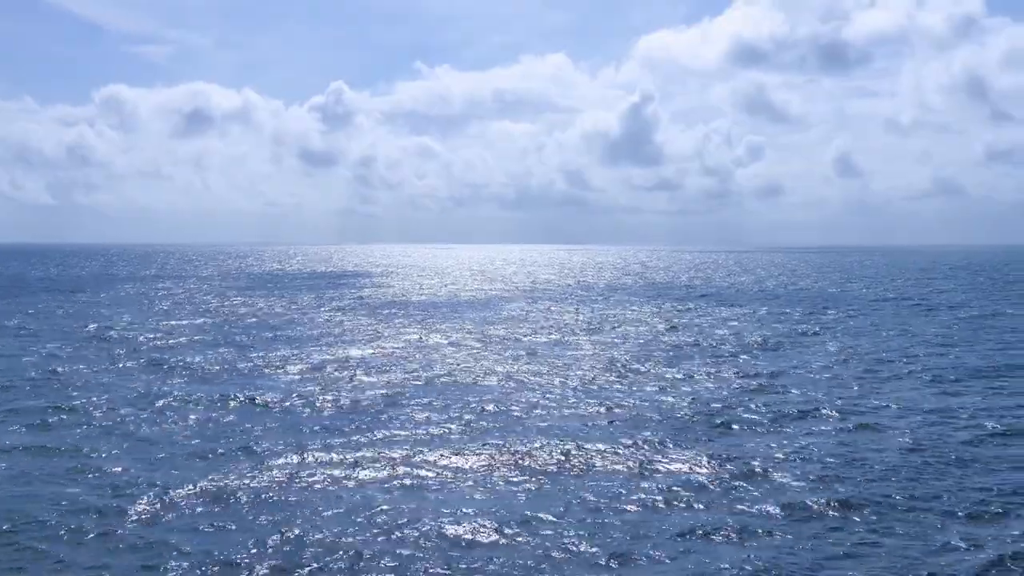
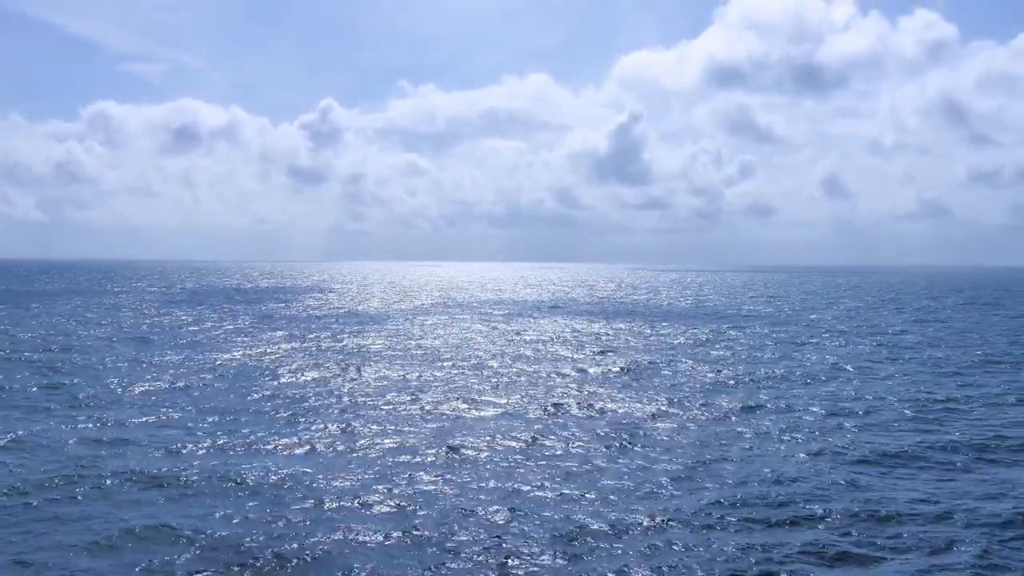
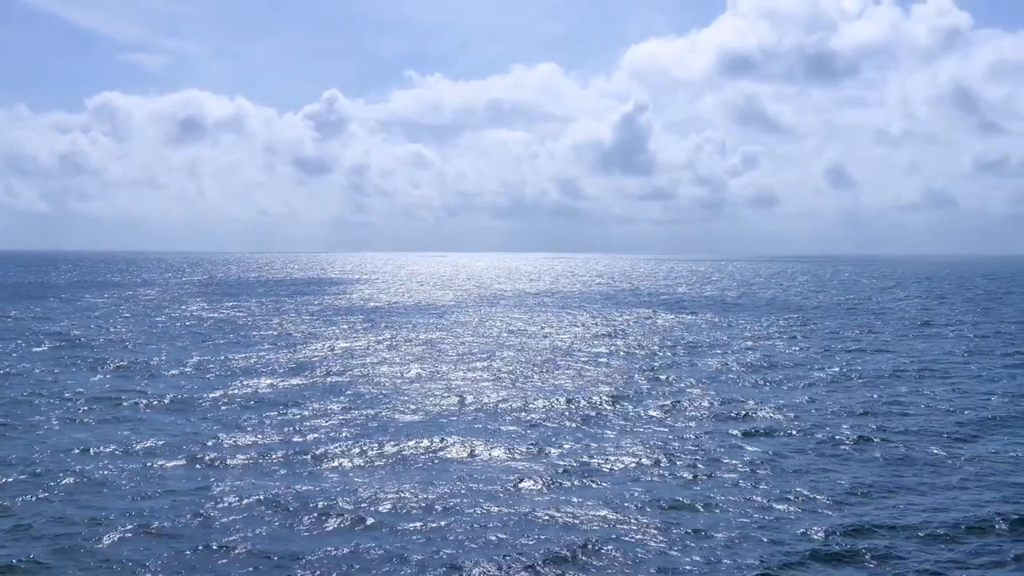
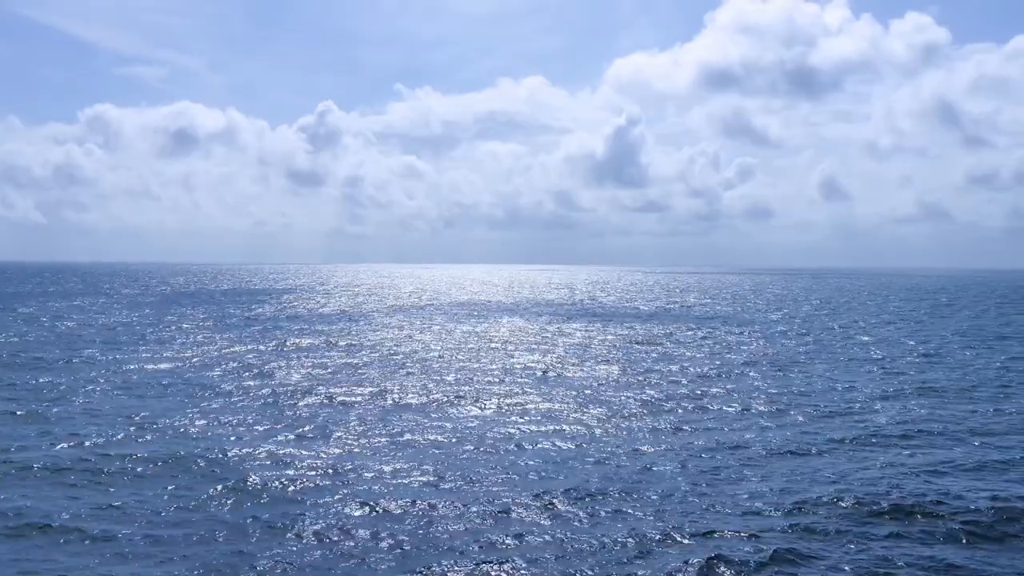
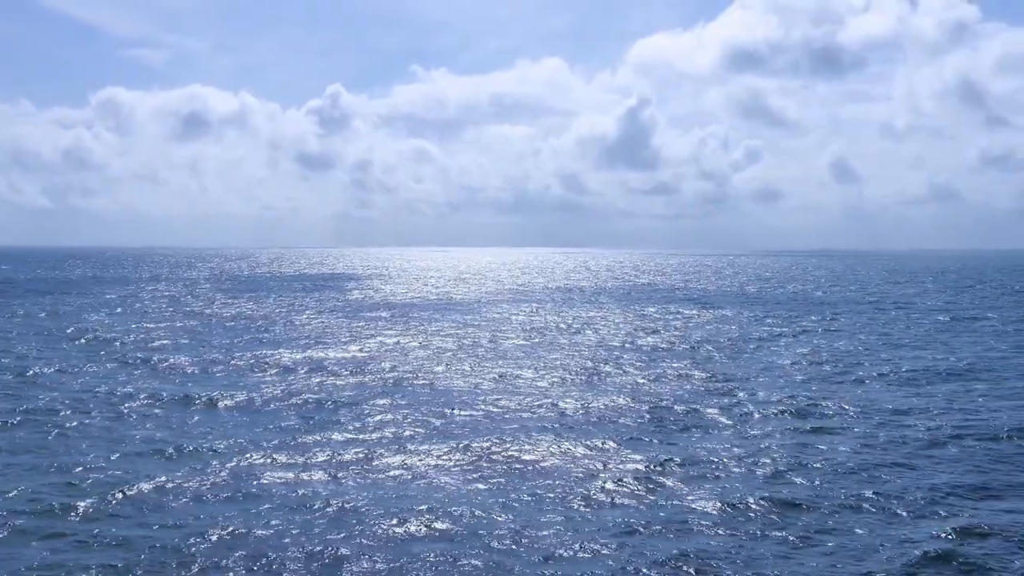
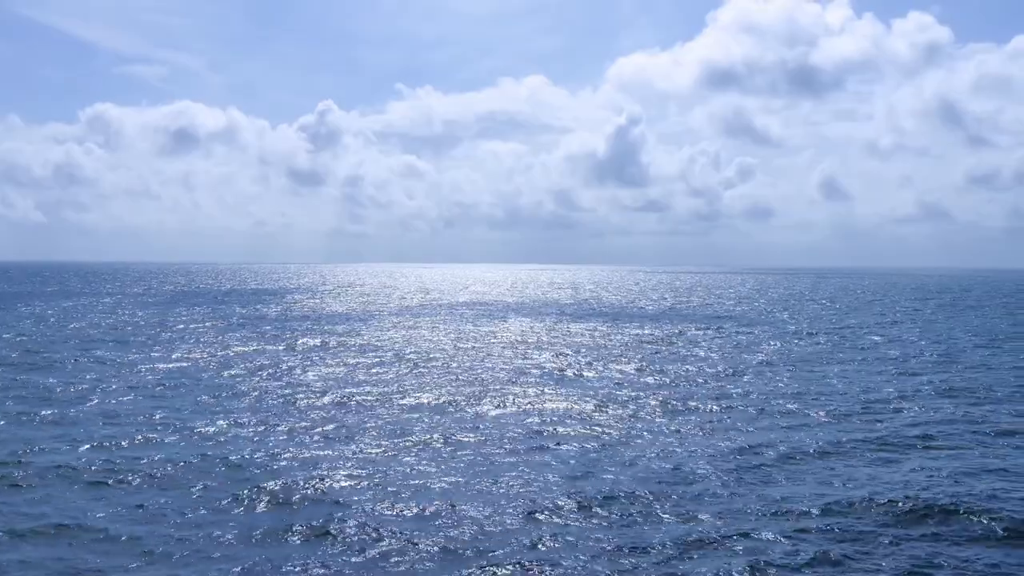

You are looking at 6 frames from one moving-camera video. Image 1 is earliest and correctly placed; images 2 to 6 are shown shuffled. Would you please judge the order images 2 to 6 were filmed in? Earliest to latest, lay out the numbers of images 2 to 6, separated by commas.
5, 3, 2, 6, 4
